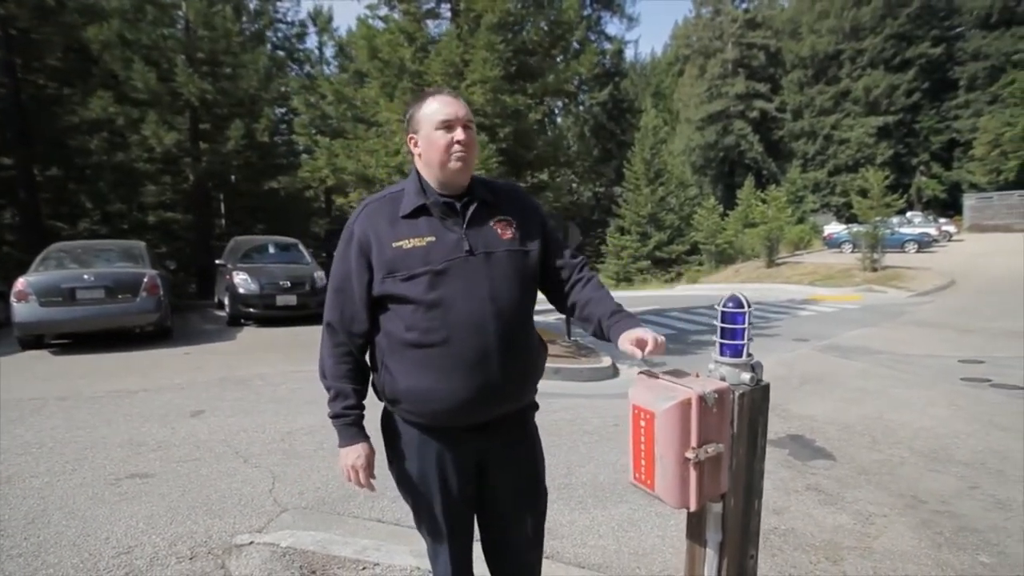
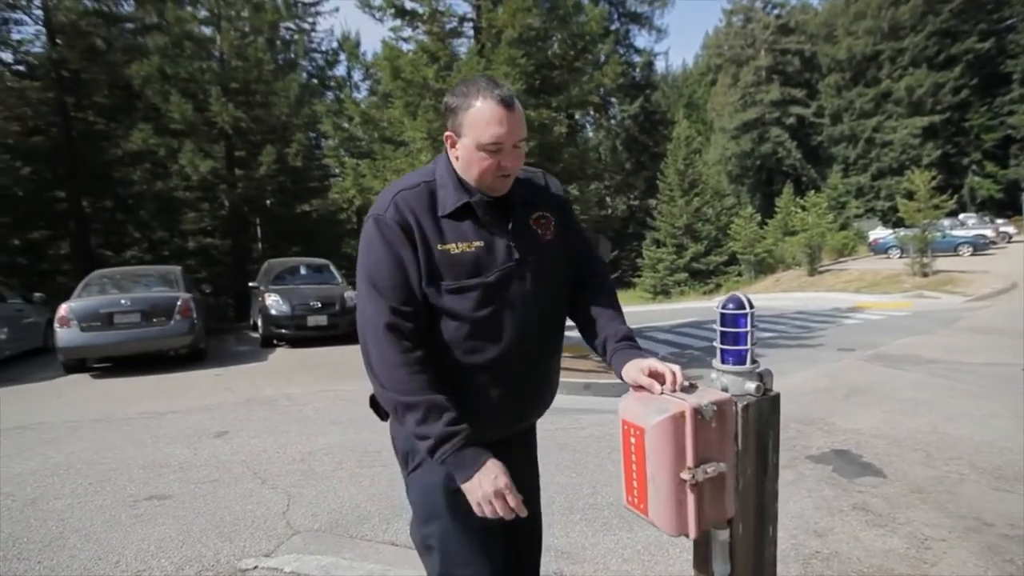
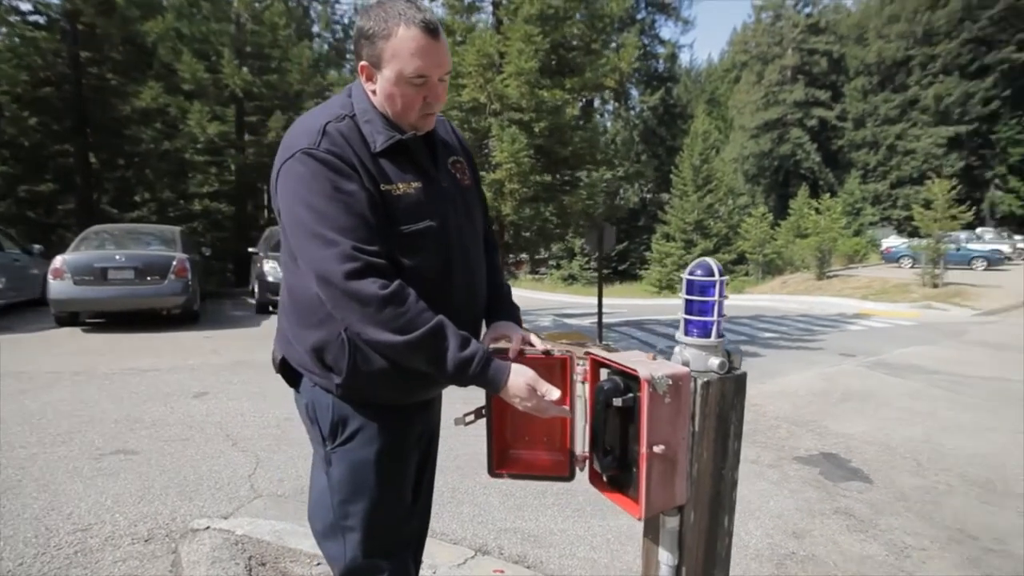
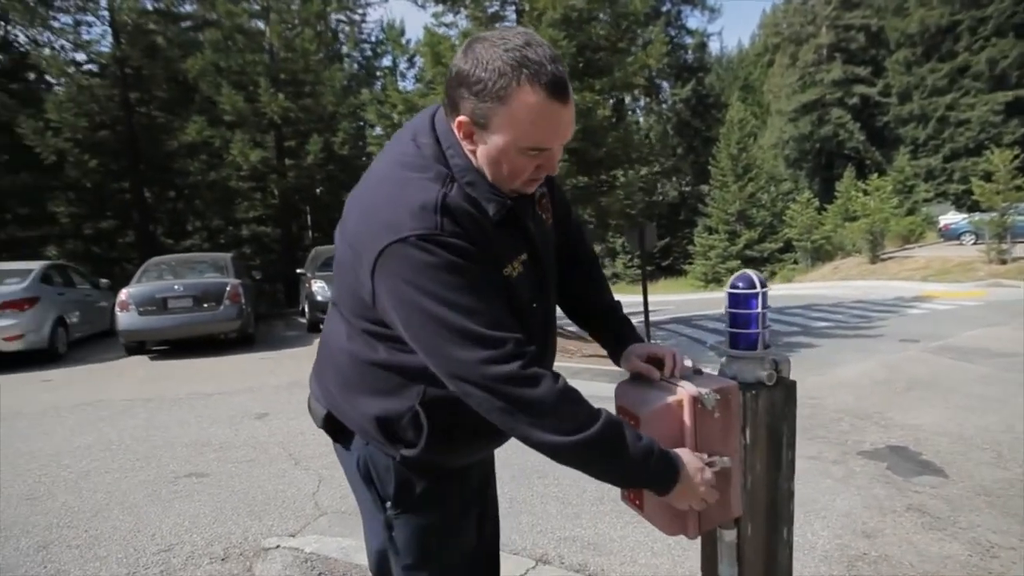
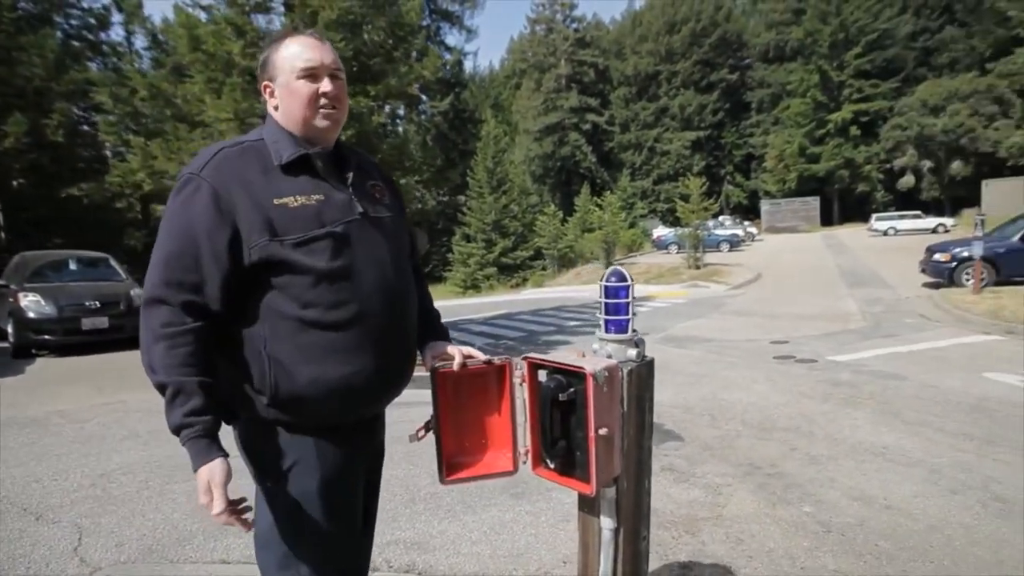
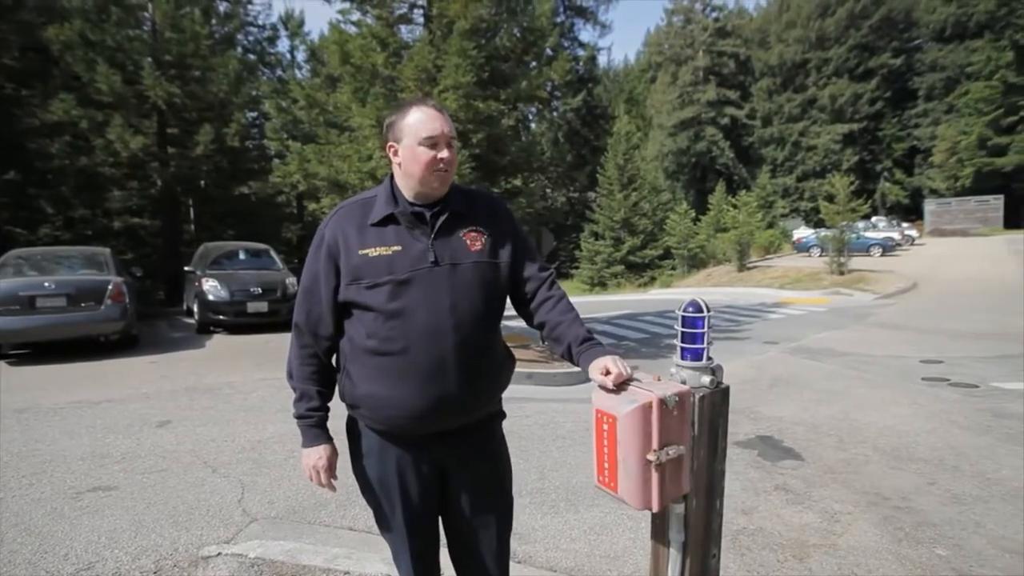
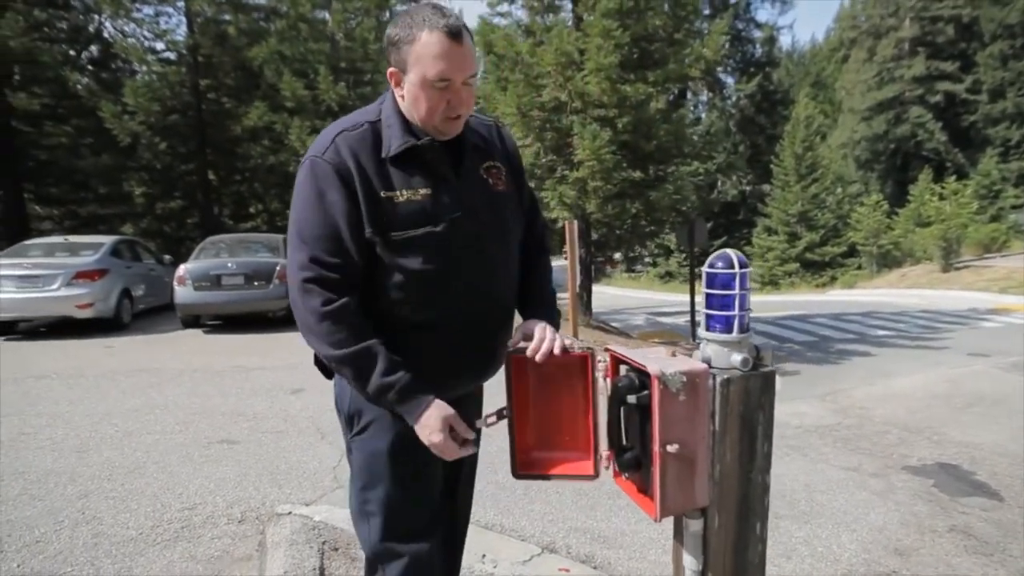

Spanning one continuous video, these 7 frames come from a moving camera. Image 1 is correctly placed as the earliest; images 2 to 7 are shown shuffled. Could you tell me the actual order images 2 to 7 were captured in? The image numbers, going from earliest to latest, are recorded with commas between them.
6, 2, 4, 7, 3, 5
